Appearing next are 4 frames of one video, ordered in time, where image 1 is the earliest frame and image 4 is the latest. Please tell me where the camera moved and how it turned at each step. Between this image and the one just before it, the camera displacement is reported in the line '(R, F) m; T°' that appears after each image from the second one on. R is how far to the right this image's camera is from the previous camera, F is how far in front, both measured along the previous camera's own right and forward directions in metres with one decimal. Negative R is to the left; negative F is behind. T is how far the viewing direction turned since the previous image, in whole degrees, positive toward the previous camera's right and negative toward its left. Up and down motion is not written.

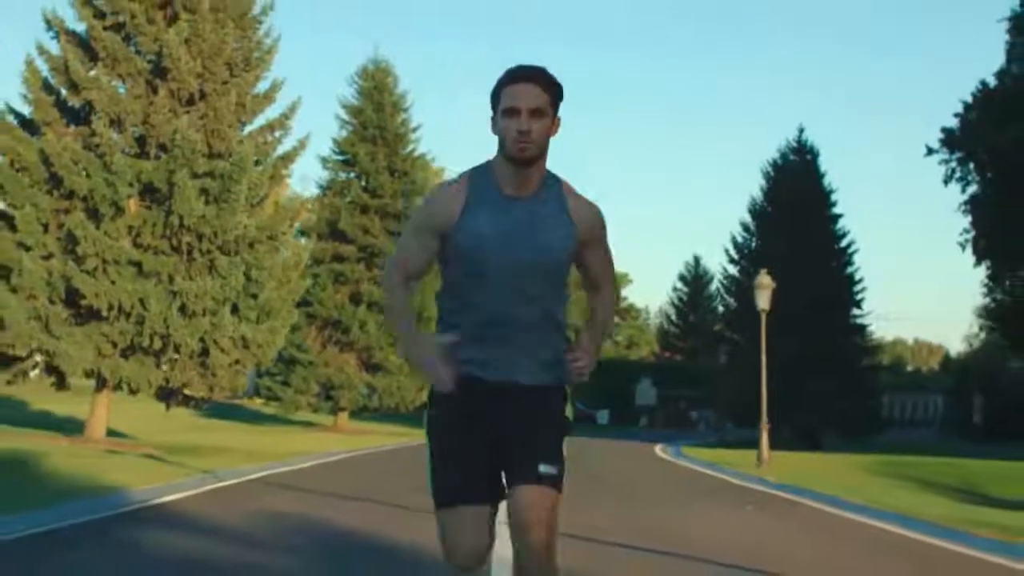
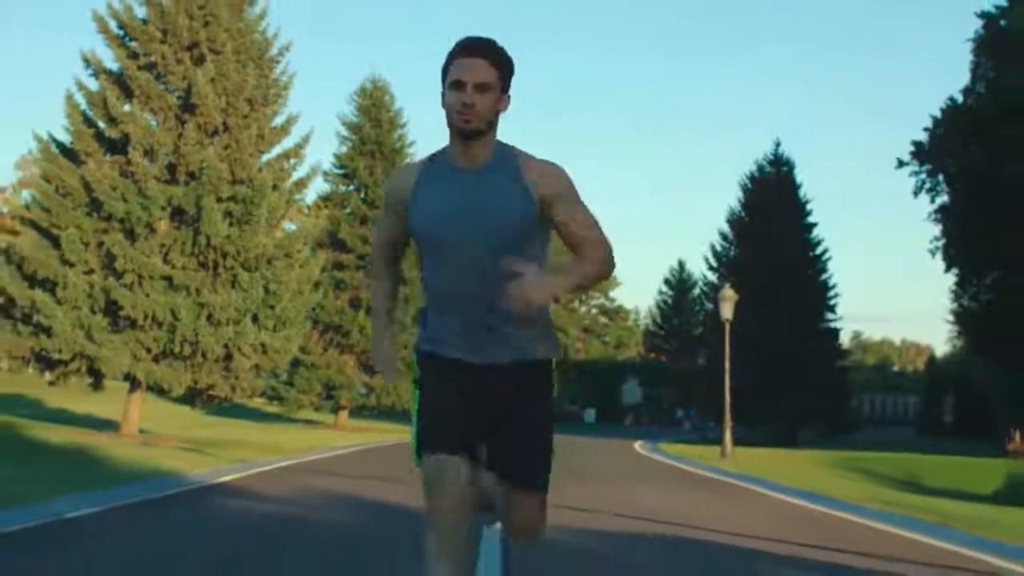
(0.0, -2.8) m; 0°
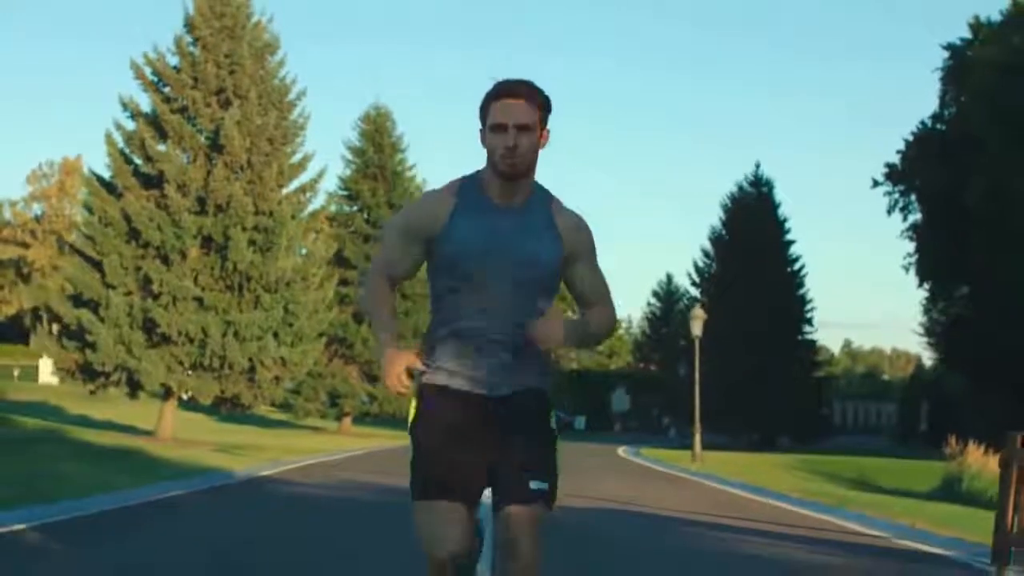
(0.0, -3.2) m; 0°
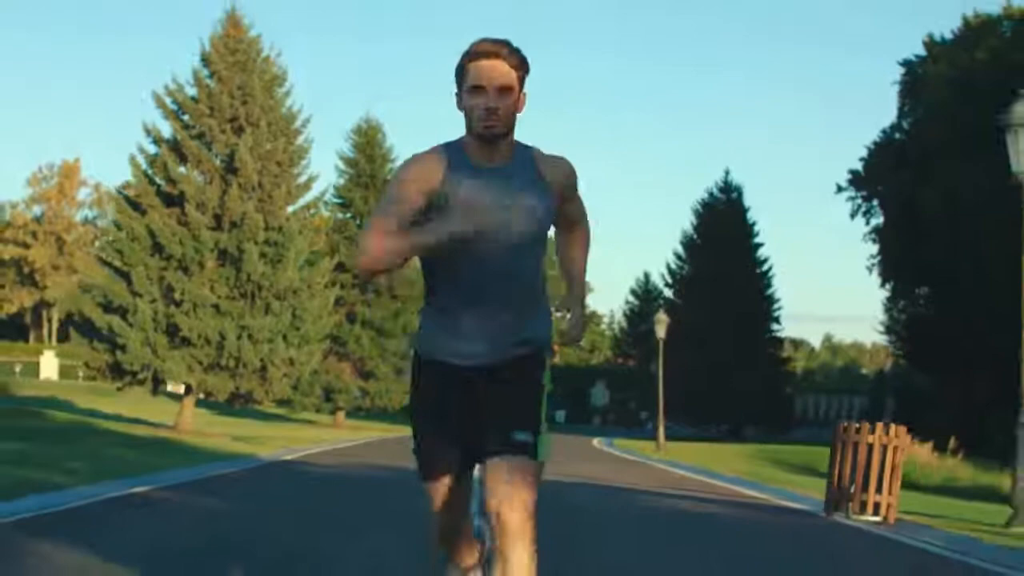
(0.0, -3.5) m; +1°
